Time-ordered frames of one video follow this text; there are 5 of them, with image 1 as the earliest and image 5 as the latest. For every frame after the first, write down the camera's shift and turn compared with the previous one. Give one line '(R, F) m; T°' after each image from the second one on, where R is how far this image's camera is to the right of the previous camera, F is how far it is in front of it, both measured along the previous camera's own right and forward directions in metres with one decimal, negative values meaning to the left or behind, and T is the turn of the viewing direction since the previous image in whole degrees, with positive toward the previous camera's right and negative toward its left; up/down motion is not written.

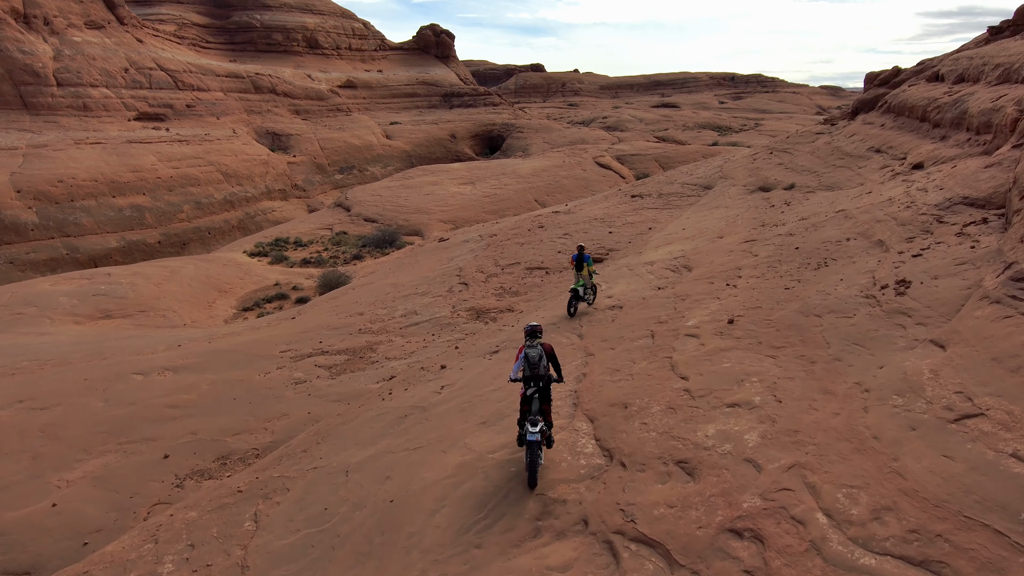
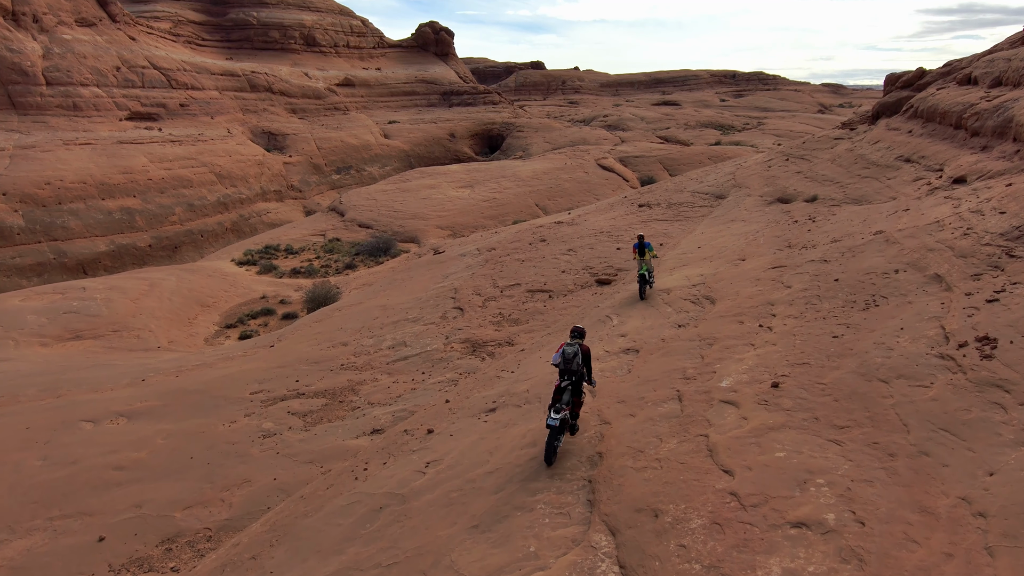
(0.0, +1.1) m; 0°
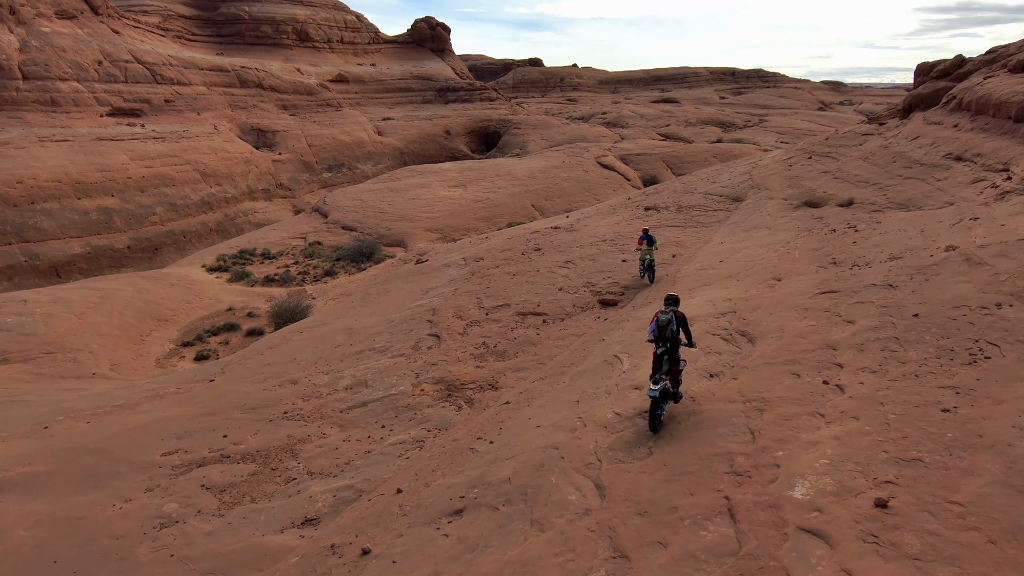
(+0.1, +1.8) m; 0°
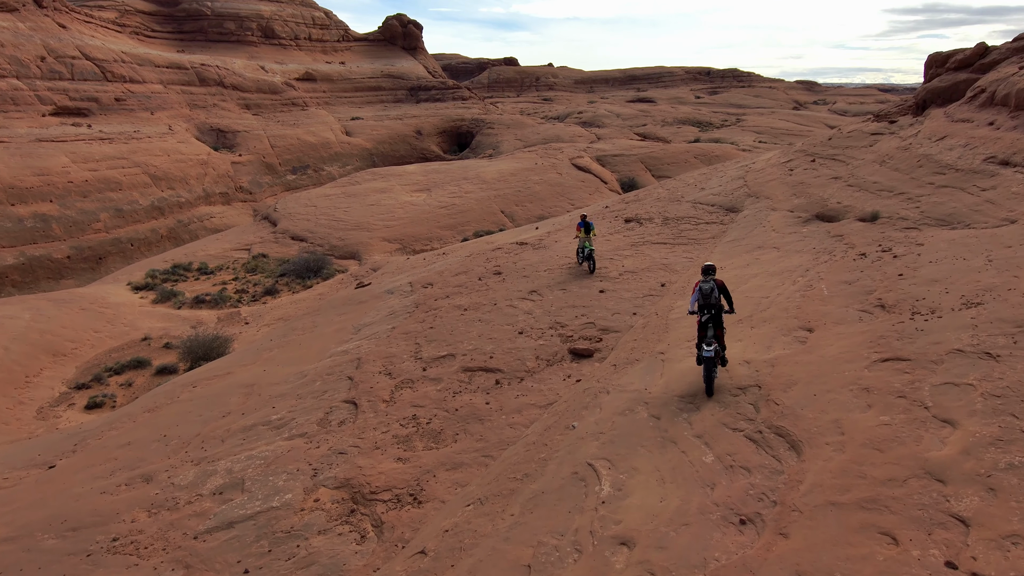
(+0.4, +2.2) m; +2°
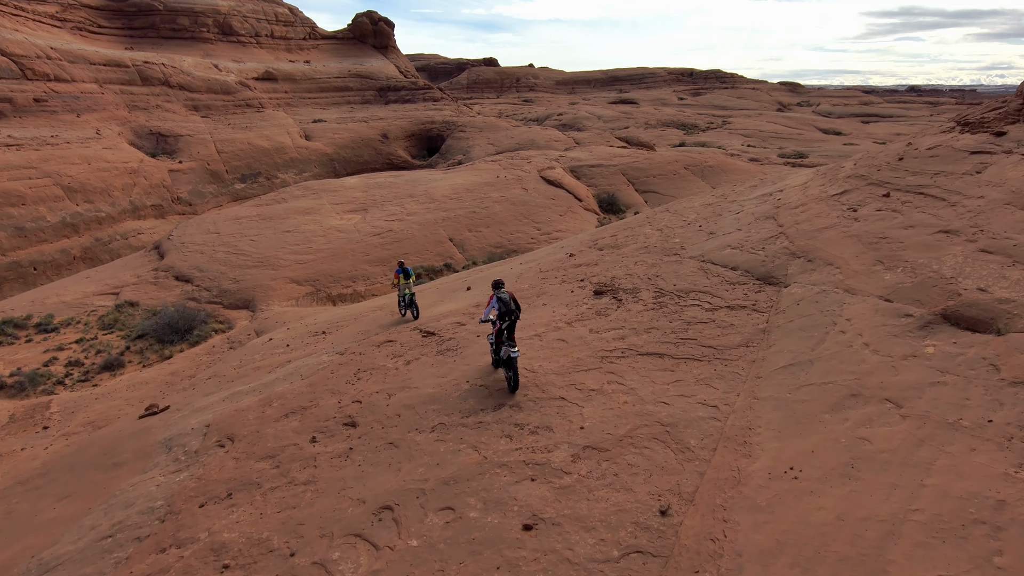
(+1.0, +5.0) m; +1°
